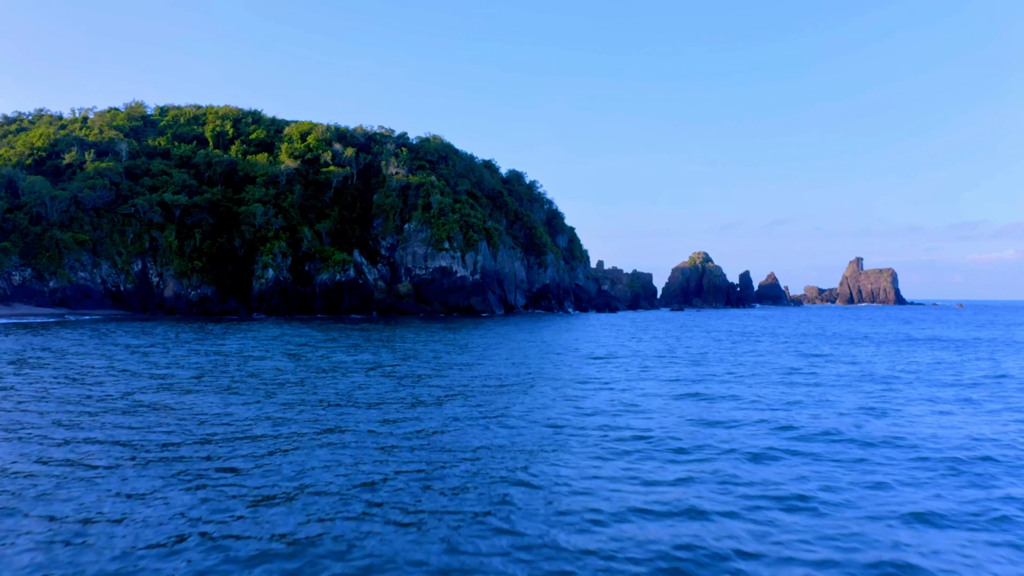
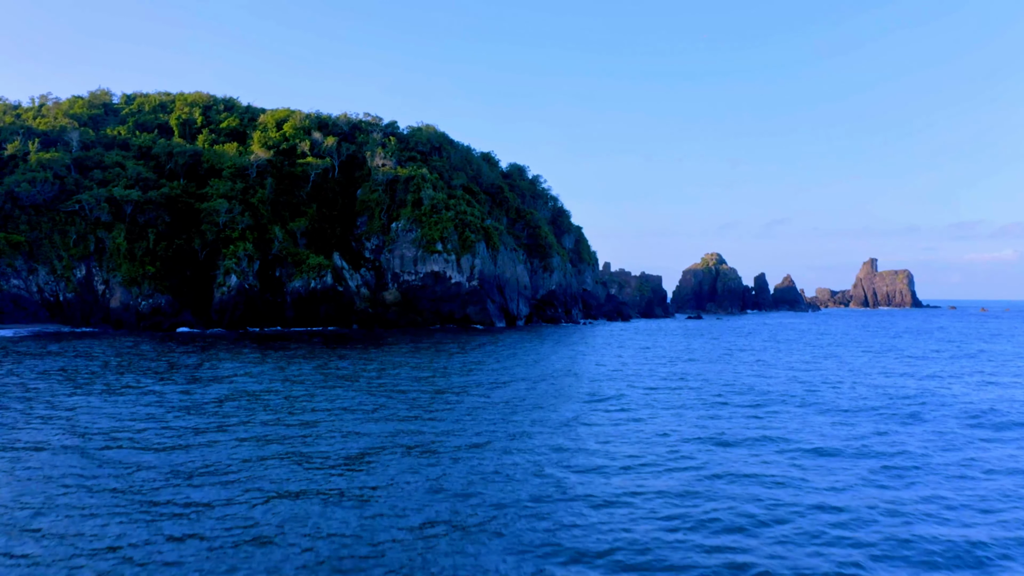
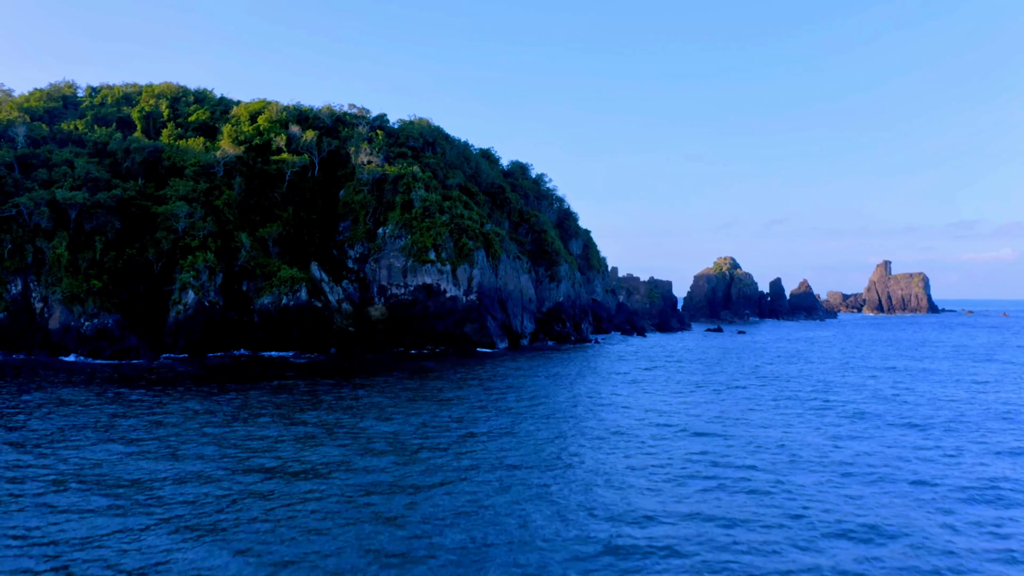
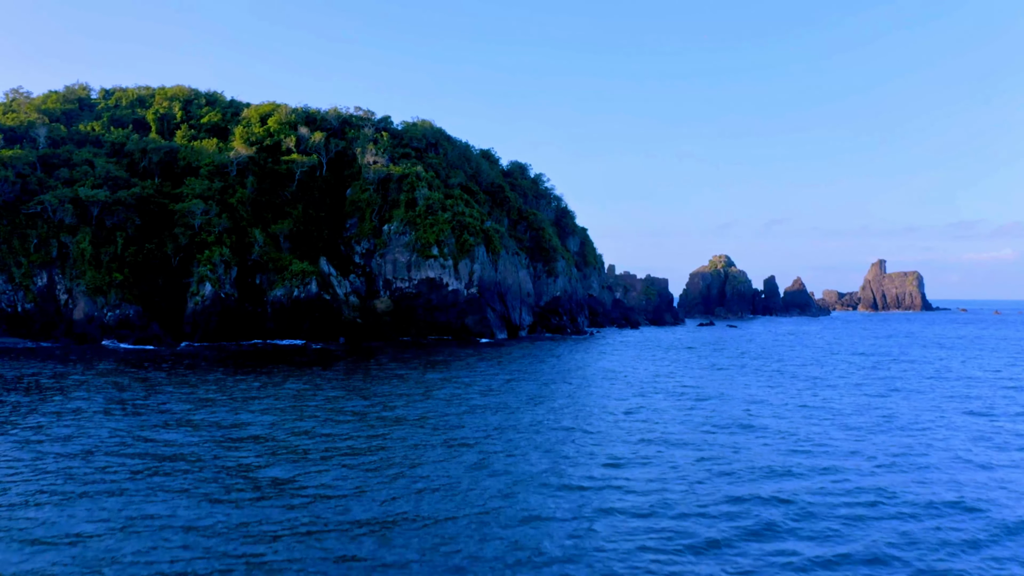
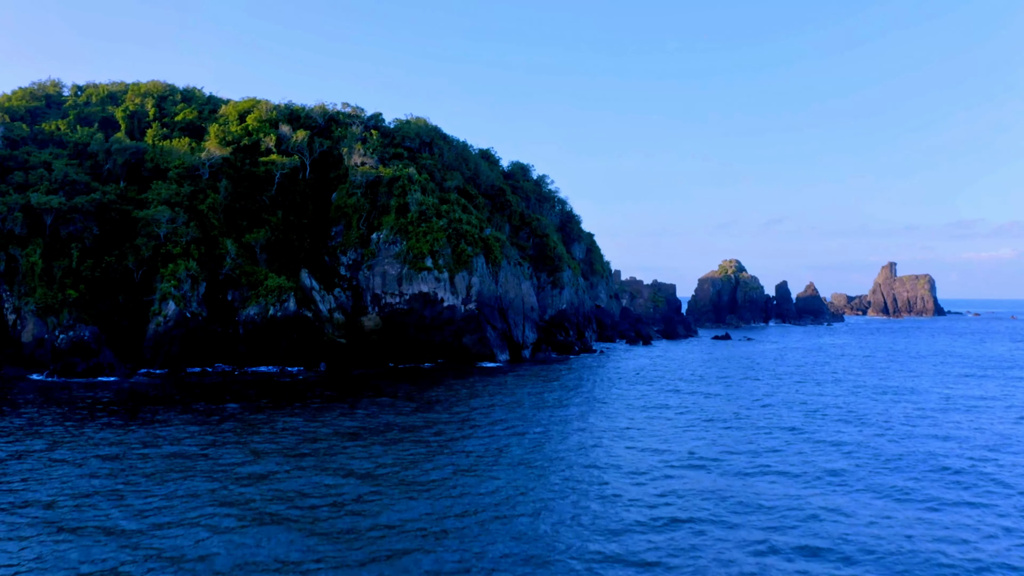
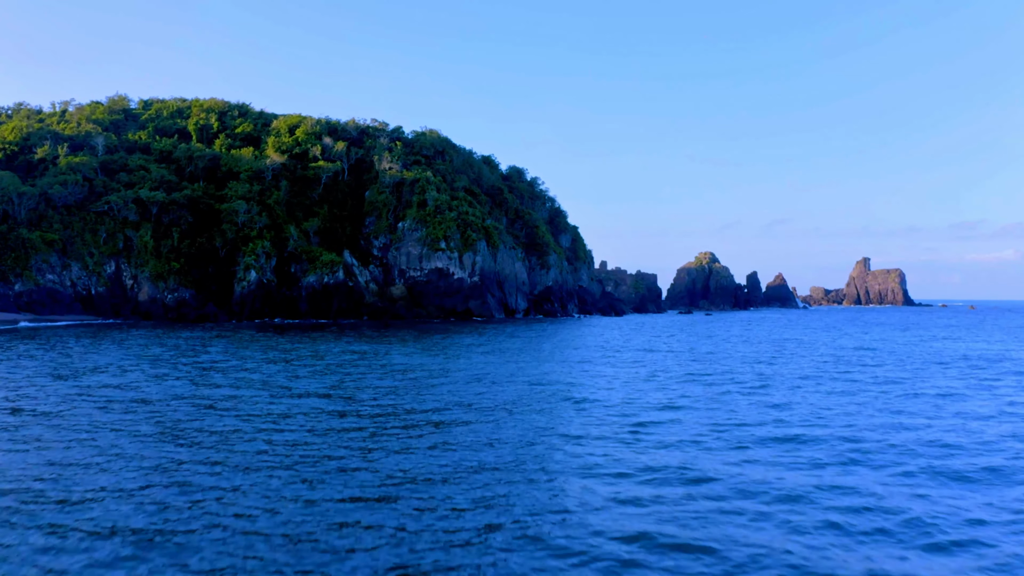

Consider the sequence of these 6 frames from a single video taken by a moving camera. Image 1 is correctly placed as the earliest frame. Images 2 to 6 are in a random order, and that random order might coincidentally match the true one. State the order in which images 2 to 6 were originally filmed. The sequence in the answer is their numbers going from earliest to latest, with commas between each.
6, 2, 4, 3, 5
